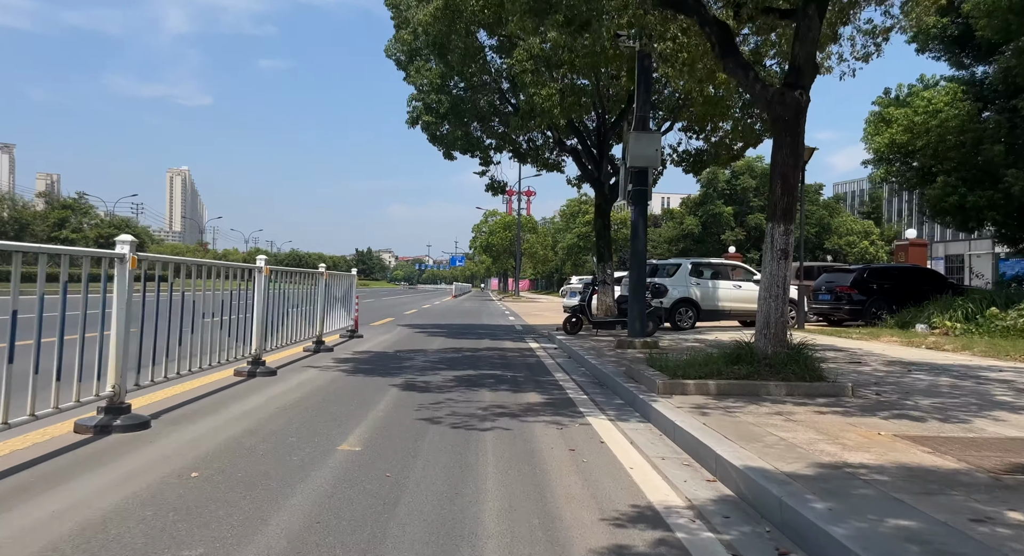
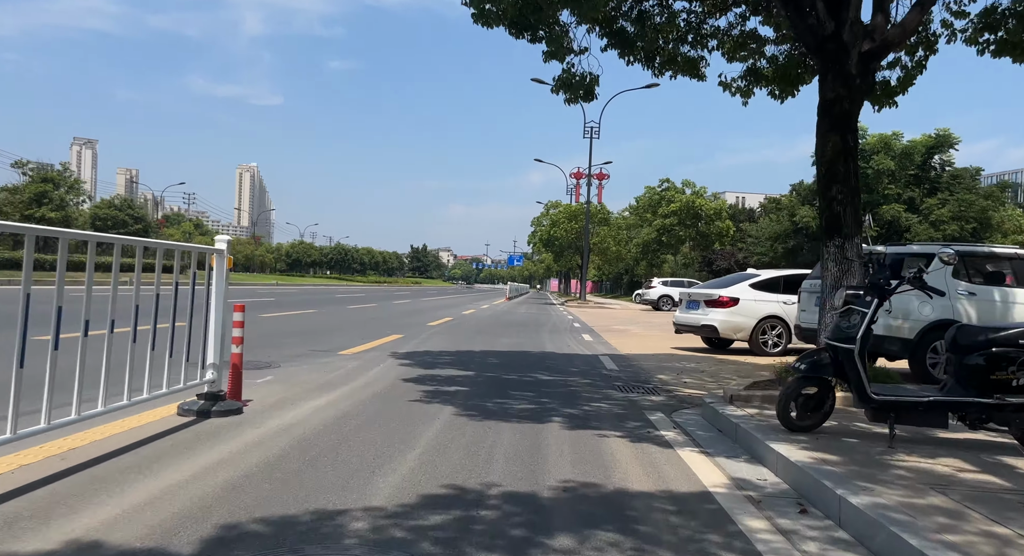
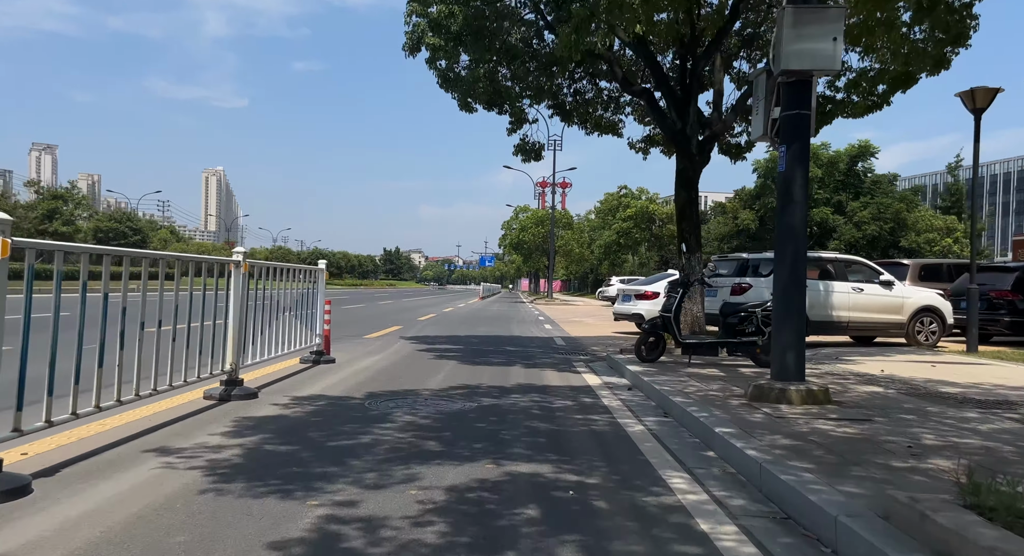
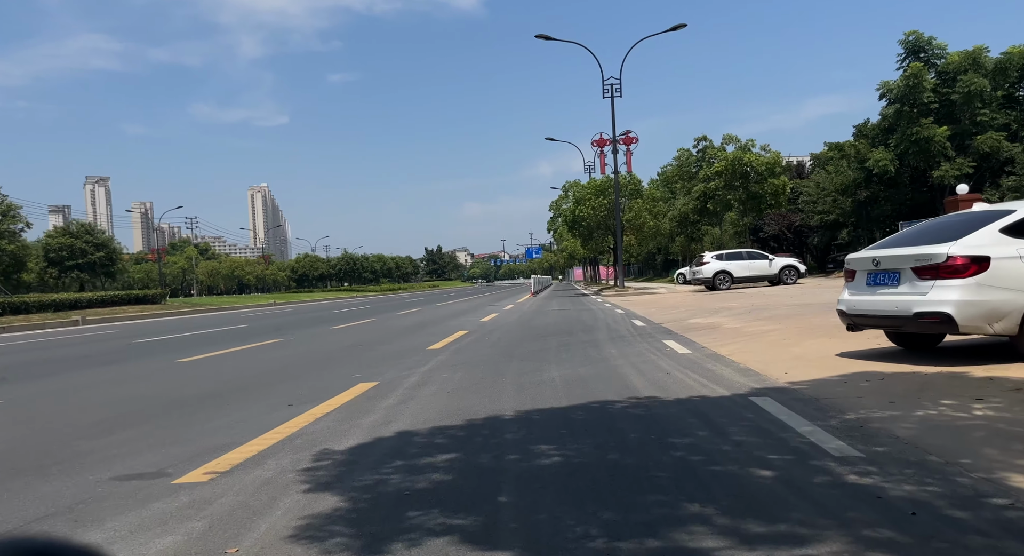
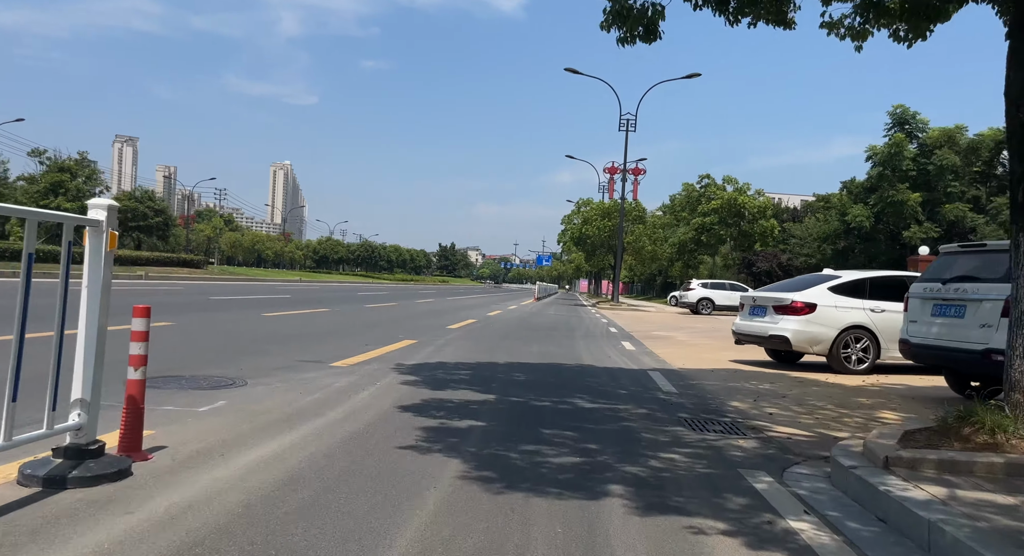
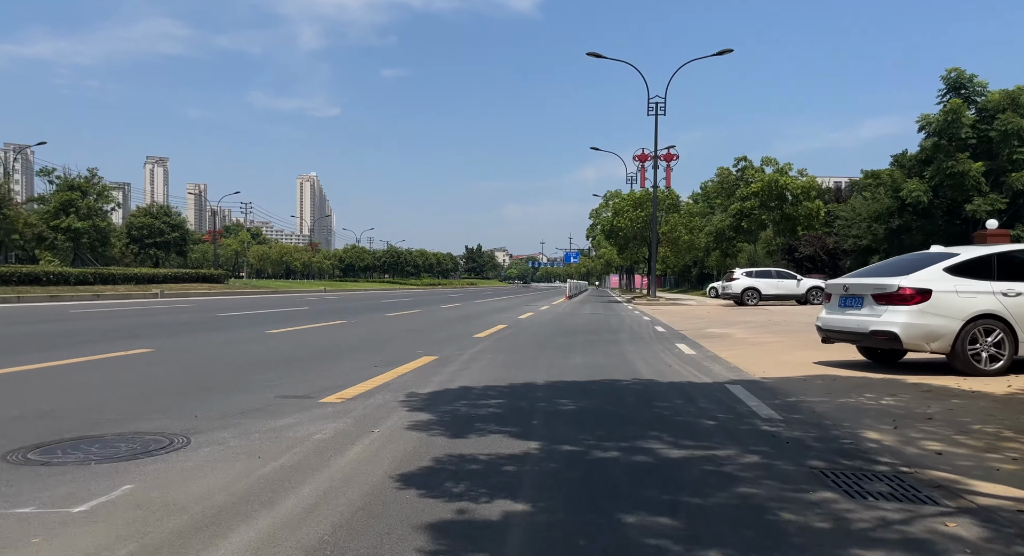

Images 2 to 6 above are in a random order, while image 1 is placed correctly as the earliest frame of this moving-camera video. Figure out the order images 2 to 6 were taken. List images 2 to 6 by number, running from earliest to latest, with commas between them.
3, 2, 5, 6, 4
